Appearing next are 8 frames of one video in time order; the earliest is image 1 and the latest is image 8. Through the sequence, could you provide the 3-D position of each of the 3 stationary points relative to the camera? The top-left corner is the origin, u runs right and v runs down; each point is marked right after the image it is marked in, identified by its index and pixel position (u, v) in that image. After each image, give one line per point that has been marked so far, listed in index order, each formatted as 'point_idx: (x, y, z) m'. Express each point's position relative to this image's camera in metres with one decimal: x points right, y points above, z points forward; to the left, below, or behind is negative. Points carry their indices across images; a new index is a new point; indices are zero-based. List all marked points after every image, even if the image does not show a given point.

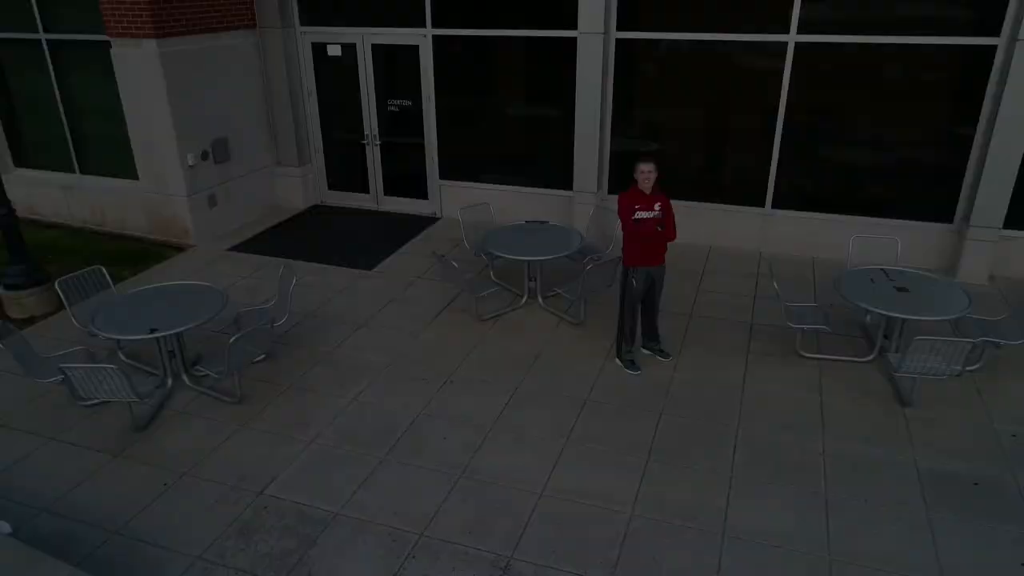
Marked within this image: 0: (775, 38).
0: (+1.8, +1.7, +5.1) m
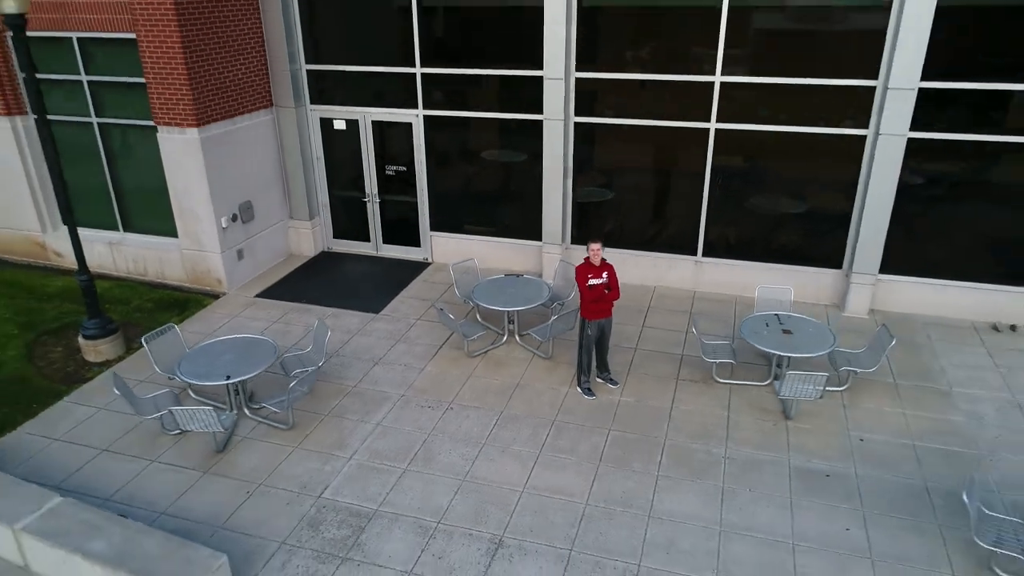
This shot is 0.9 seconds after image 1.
0: (+1.6, +1.4, +6.3) m
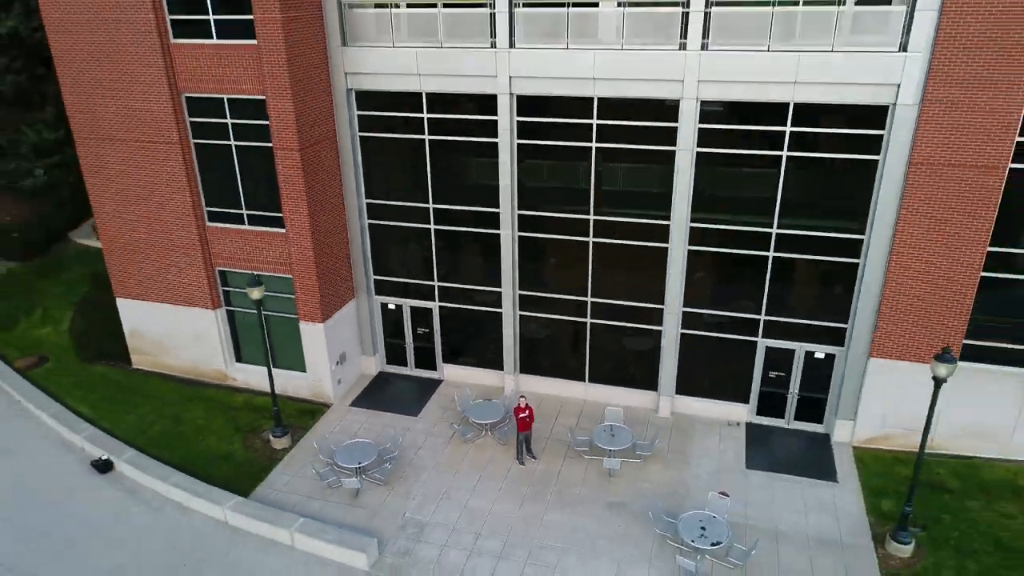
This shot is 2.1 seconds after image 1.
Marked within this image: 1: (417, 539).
0: (+1.1, -0.5, +12.1) m
1: (-1.3, -3.3, +9.6) m
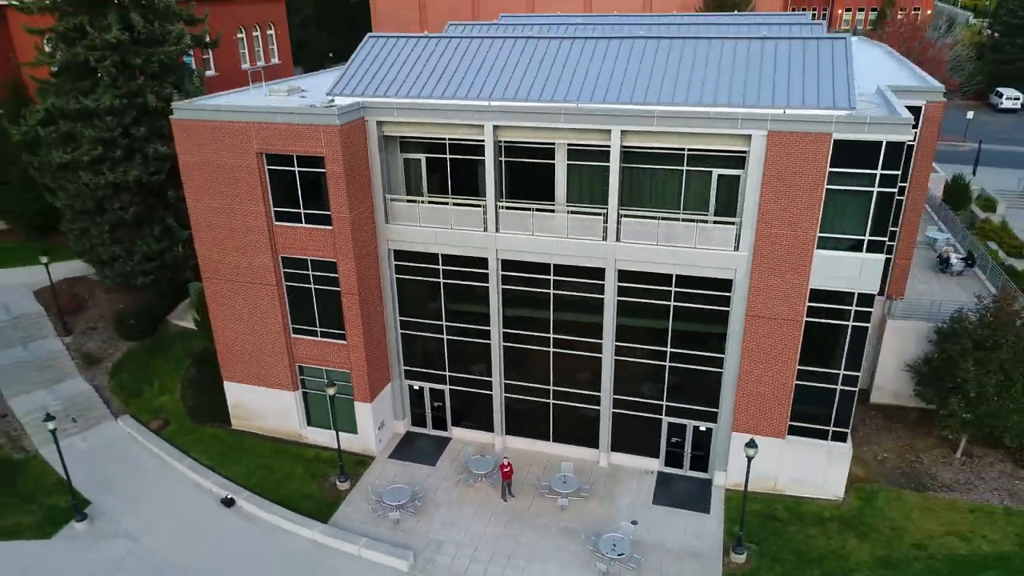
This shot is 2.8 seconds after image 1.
0: (+0.8, -2.8, +17.7) m
1: (-1.6, -5.6, +15.2) m
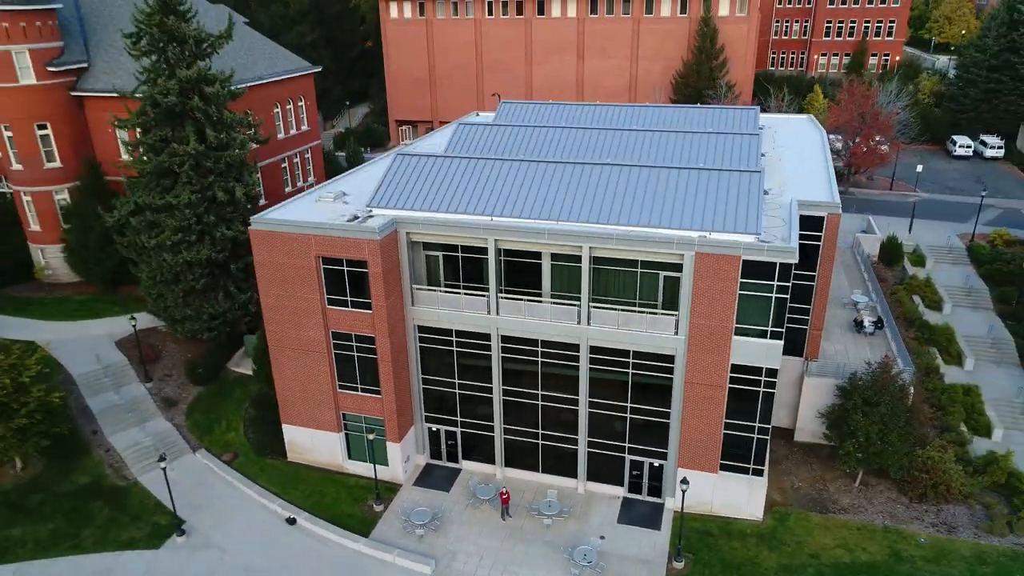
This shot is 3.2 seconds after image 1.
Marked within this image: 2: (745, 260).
0: (+0.8, -4.8, +22.6) m
1: (-1.7, -7.6, +20.1) m
2: (+6.0, +0.8, +18.2) m
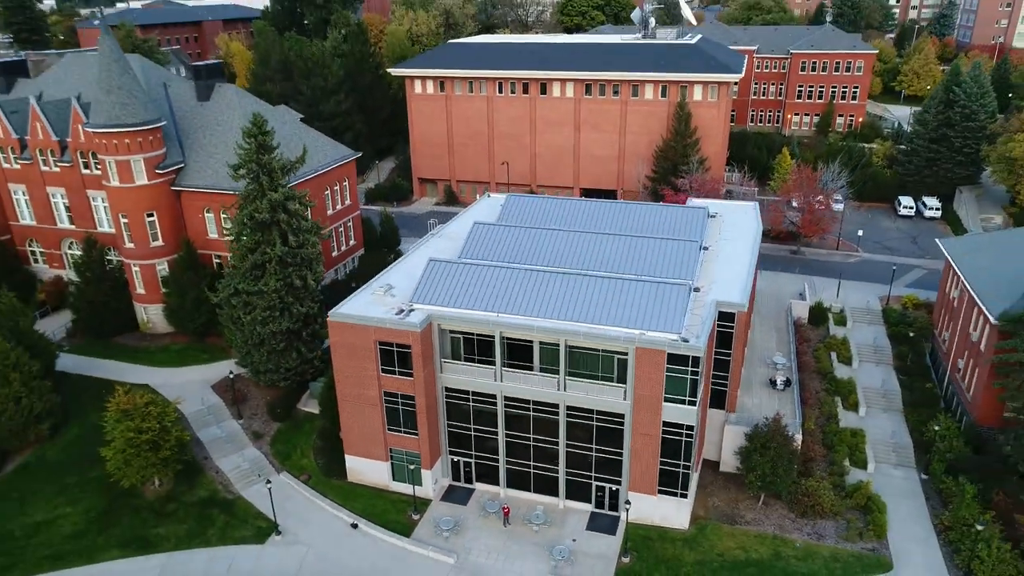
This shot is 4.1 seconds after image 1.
0: (+0.7, -8.0, +31.3) m
1: (-1.8, -10.7, +28.8) m
2: (+5.9, -2.4, +26.9) m
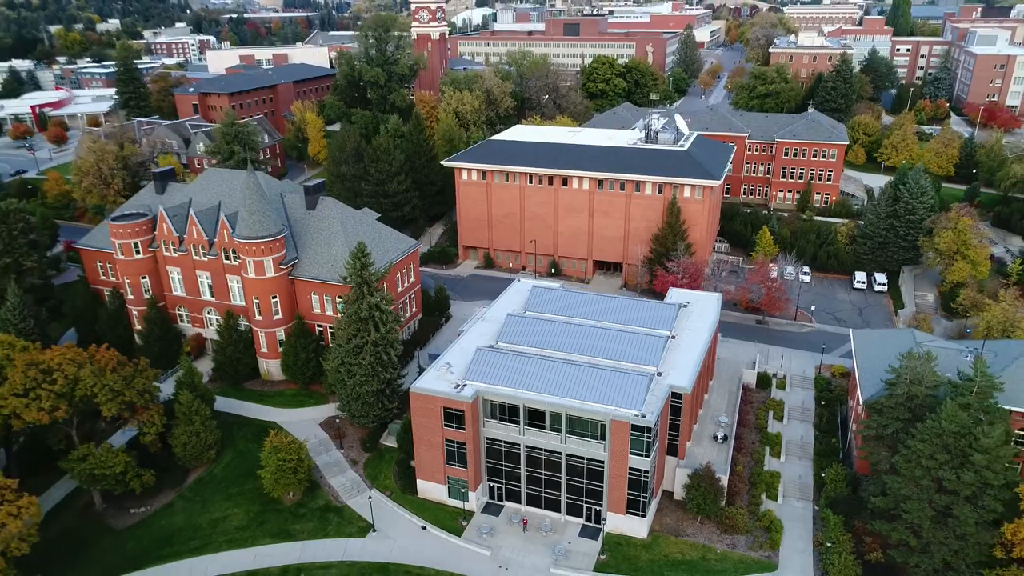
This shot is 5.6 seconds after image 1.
0: (+1.9, -13.3, +46.2) m
1: (-0.8, -16.0, +43.8) m
2: (+7.0, -7.9, +41.5) m
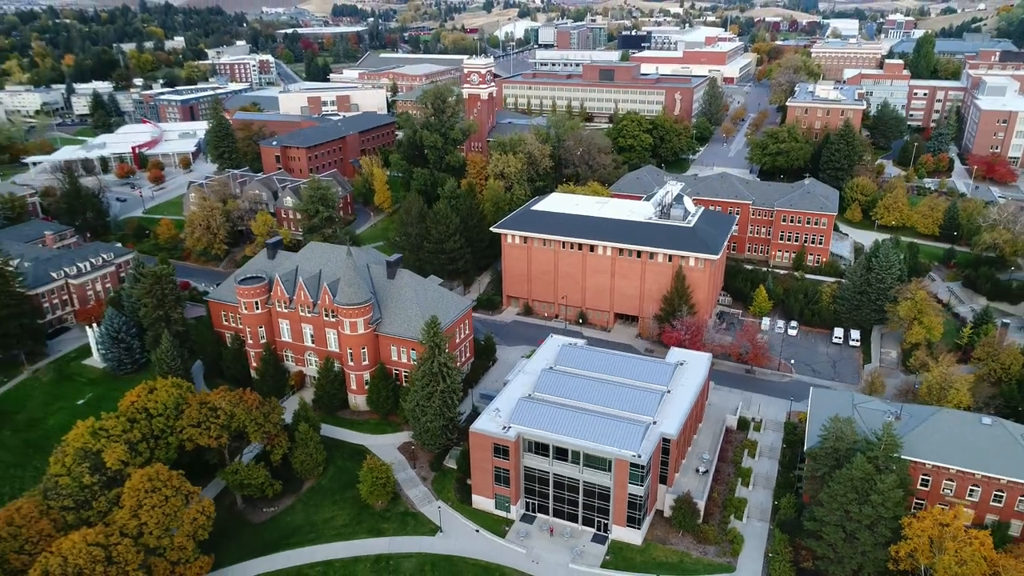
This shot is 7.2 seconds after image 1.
0: (+4.6, -19.3, +62.2) m
1: (+1.7, -22.0, +60.0) m
2: (+9.6, -14.0, +57.3) m
